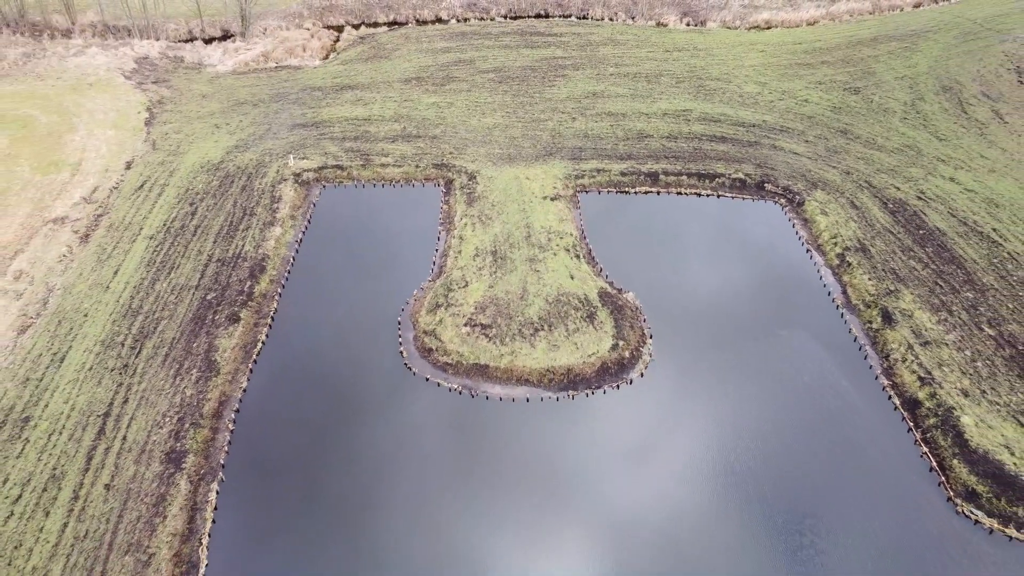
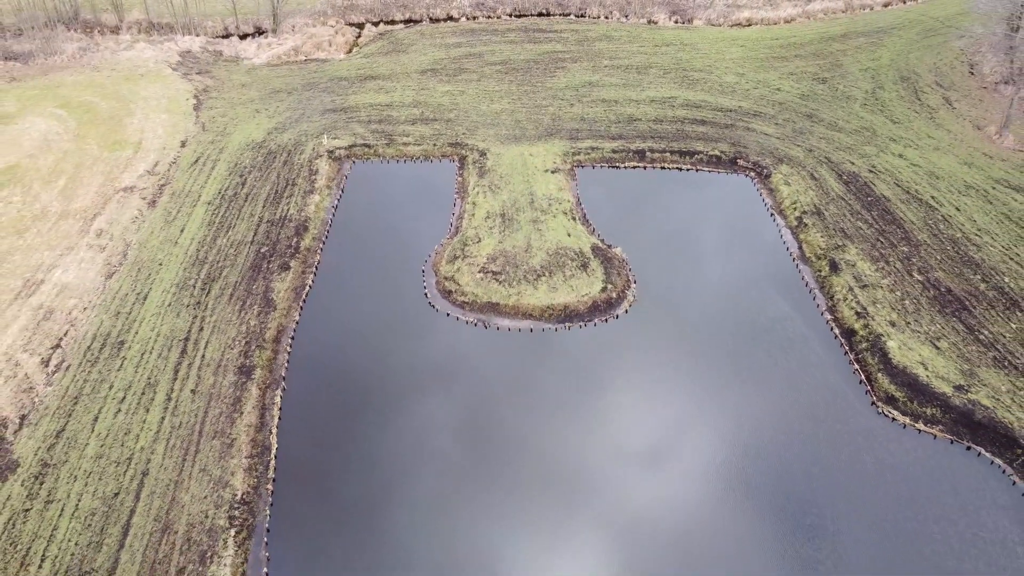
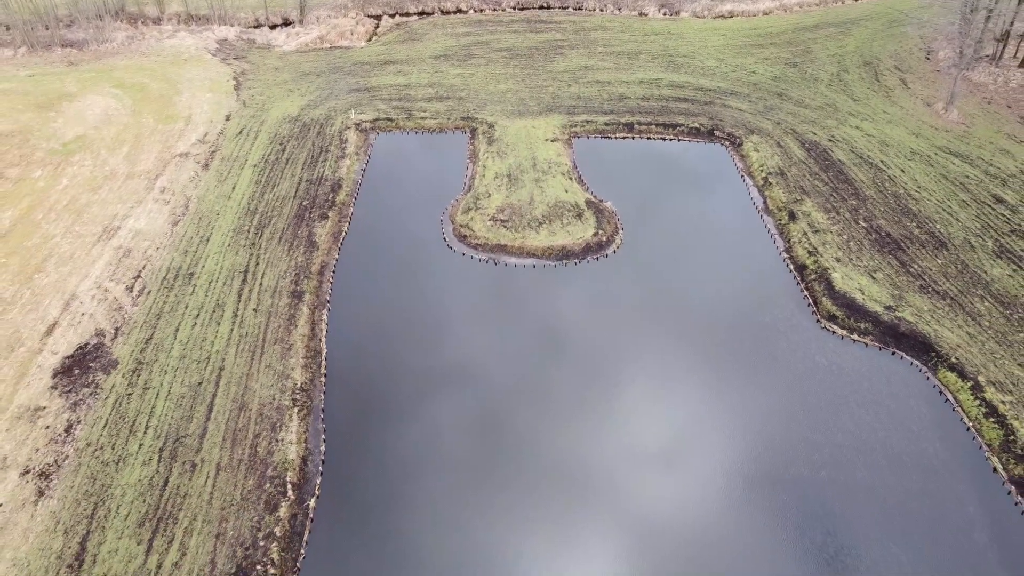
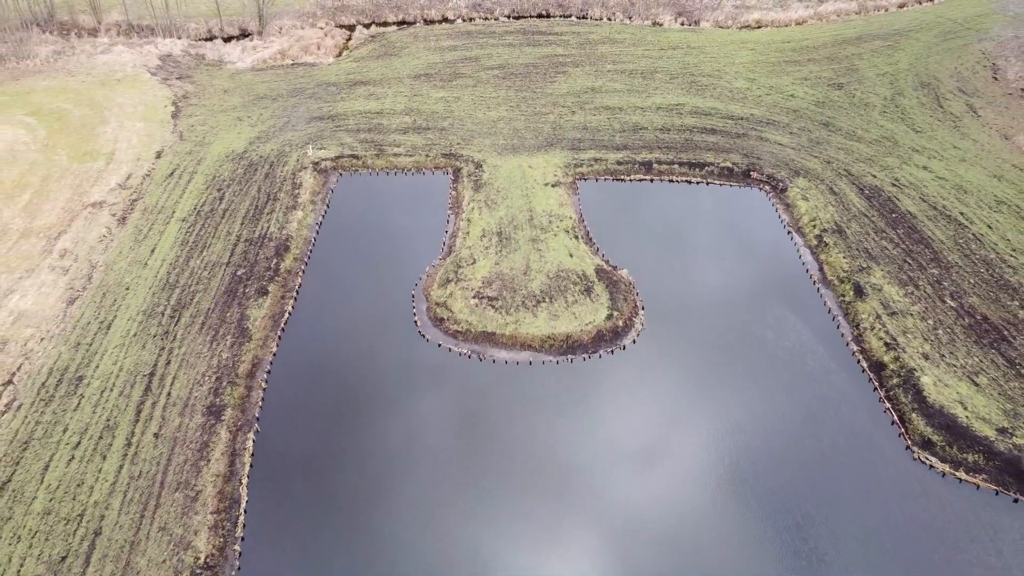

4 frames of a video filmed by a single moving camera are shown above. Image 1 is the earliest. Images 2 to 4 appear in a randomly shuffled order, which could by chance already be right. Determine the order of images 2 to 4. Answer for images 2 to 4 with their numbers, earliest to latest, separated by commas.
4, 2, 3
